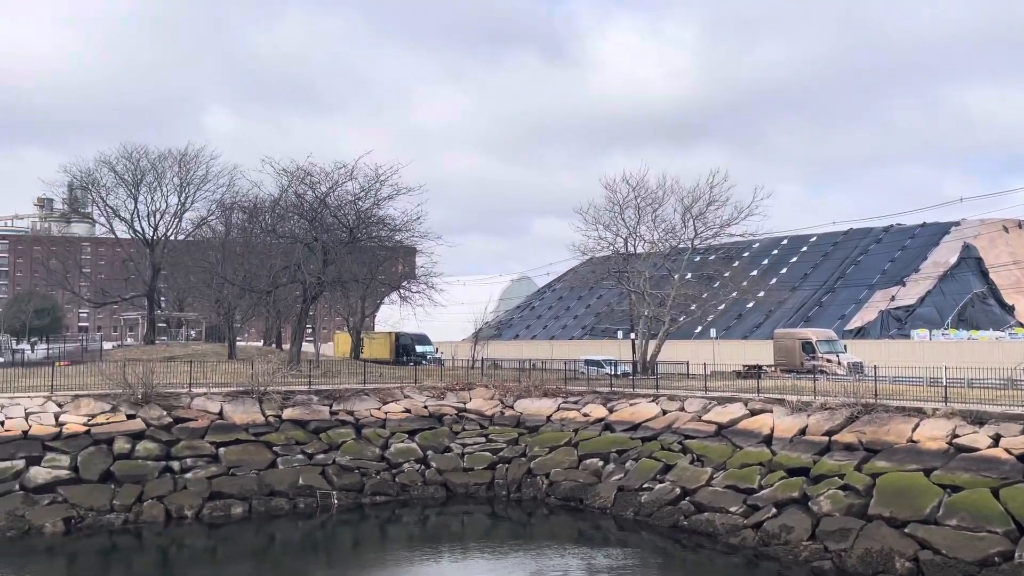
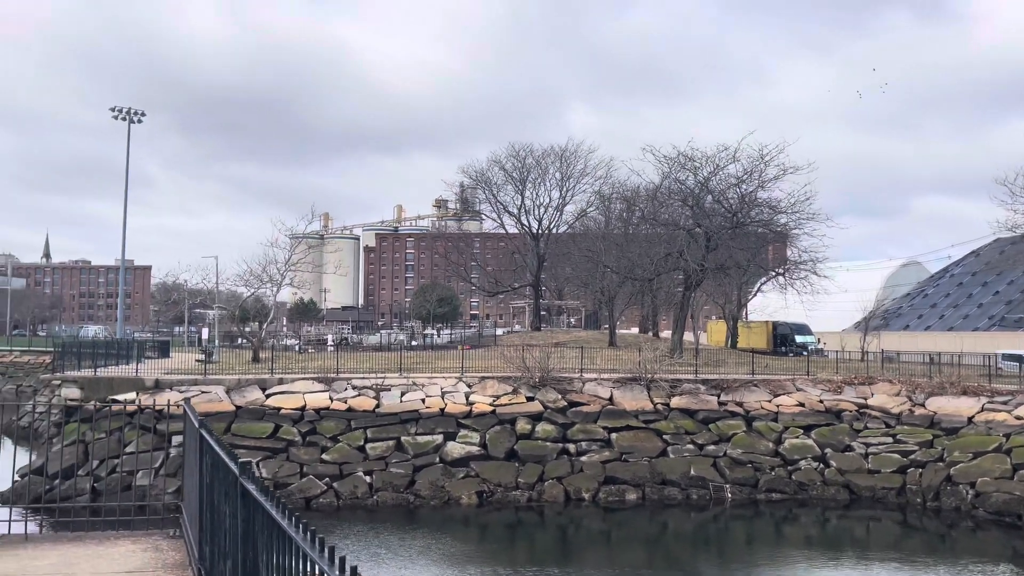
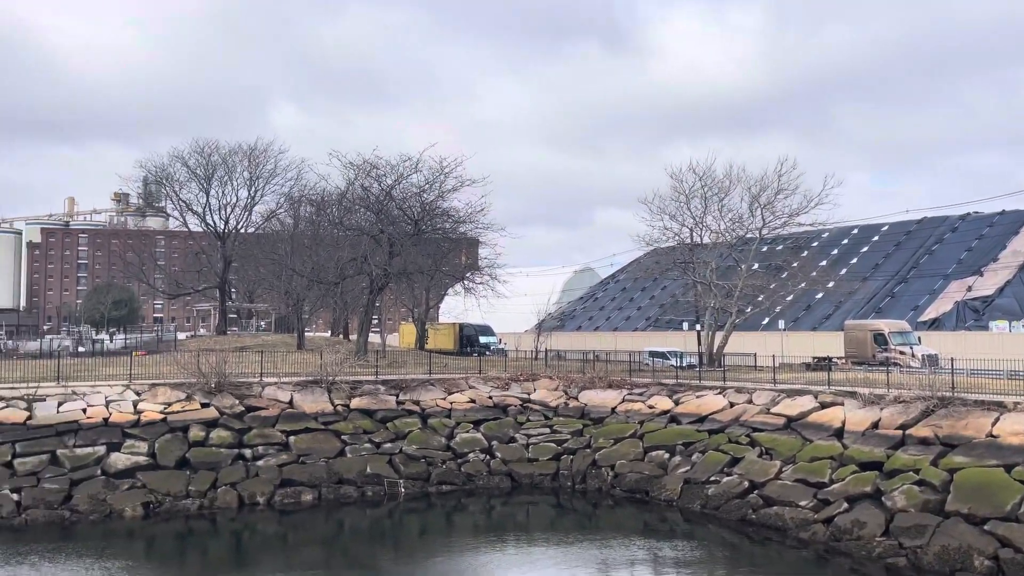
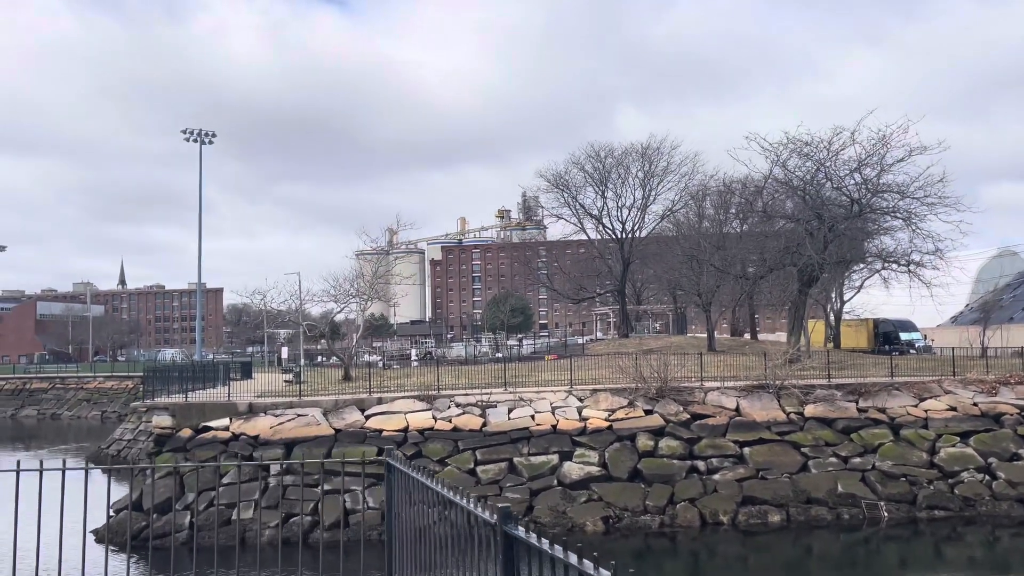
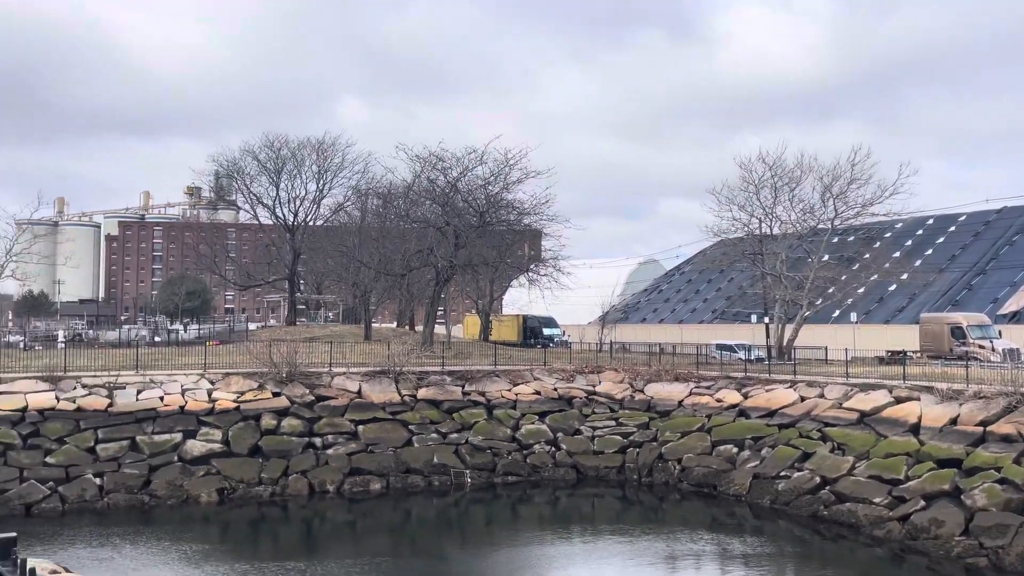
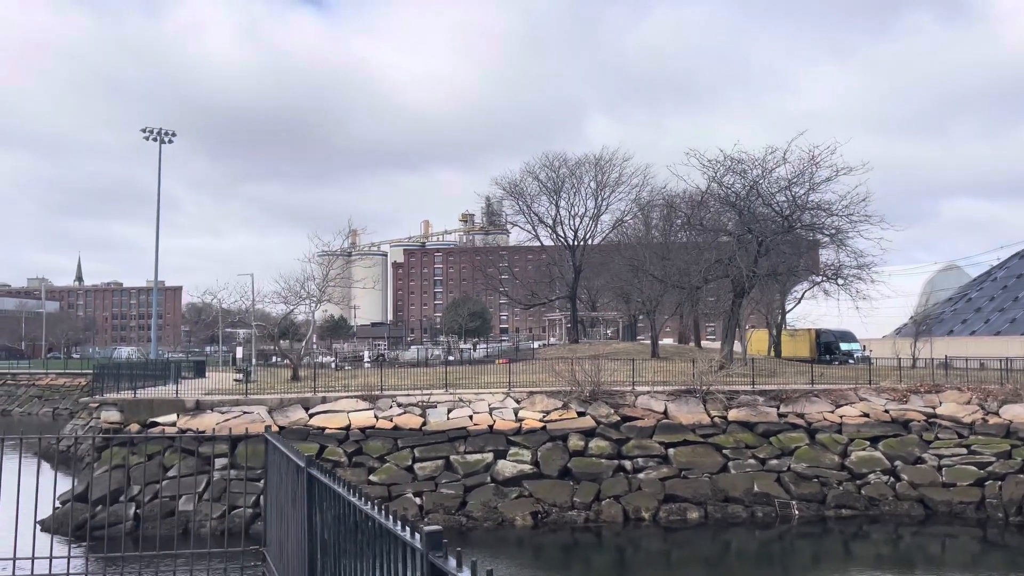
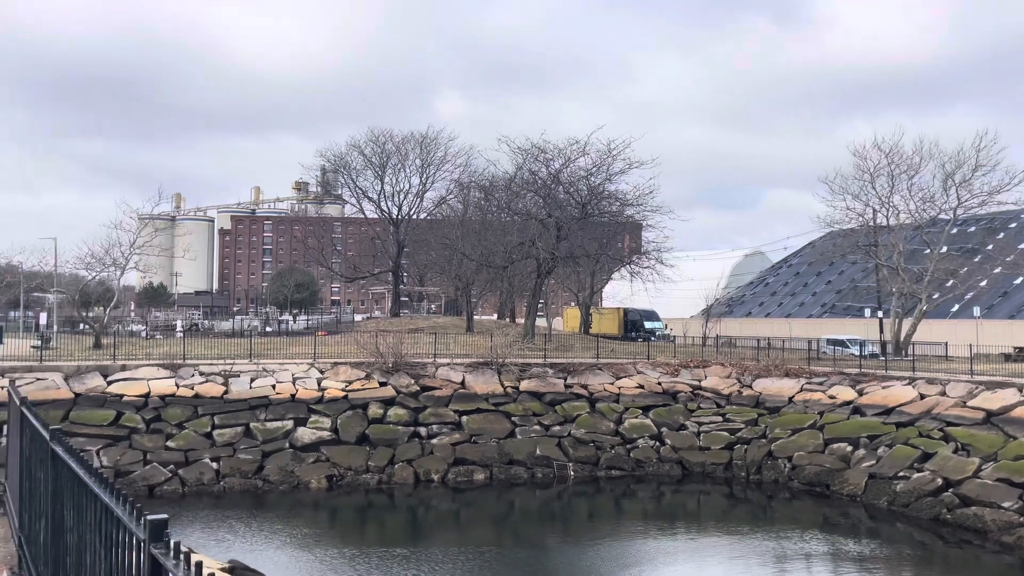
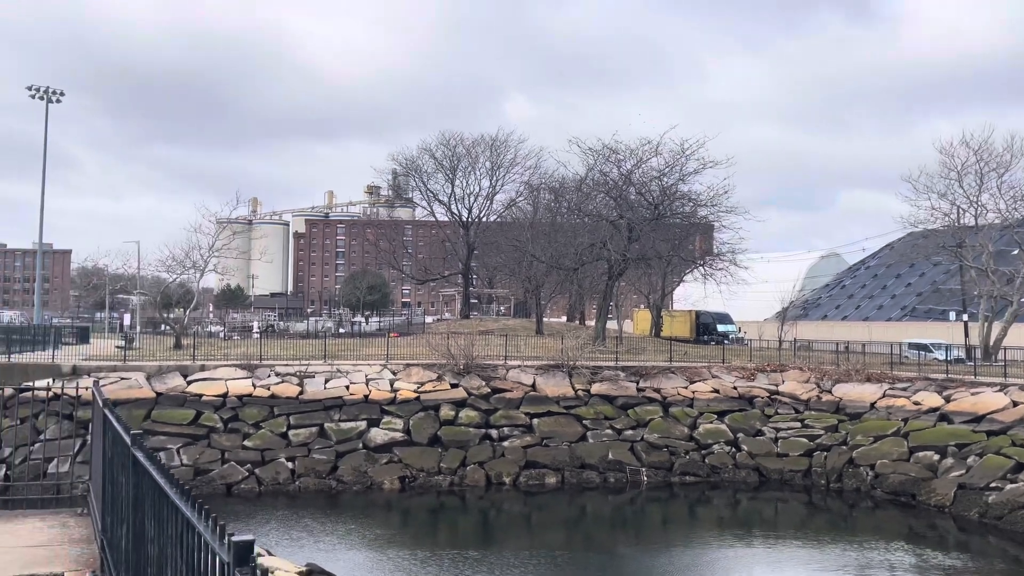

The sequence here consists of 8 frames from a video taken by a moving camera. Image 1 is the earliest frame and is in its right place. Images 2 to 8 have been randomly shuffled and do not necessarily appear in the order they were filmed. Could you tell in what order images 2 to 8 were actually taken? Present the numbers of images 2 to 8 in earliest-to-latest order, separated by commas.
3, 5, 7, 8, 2, 6, 4
